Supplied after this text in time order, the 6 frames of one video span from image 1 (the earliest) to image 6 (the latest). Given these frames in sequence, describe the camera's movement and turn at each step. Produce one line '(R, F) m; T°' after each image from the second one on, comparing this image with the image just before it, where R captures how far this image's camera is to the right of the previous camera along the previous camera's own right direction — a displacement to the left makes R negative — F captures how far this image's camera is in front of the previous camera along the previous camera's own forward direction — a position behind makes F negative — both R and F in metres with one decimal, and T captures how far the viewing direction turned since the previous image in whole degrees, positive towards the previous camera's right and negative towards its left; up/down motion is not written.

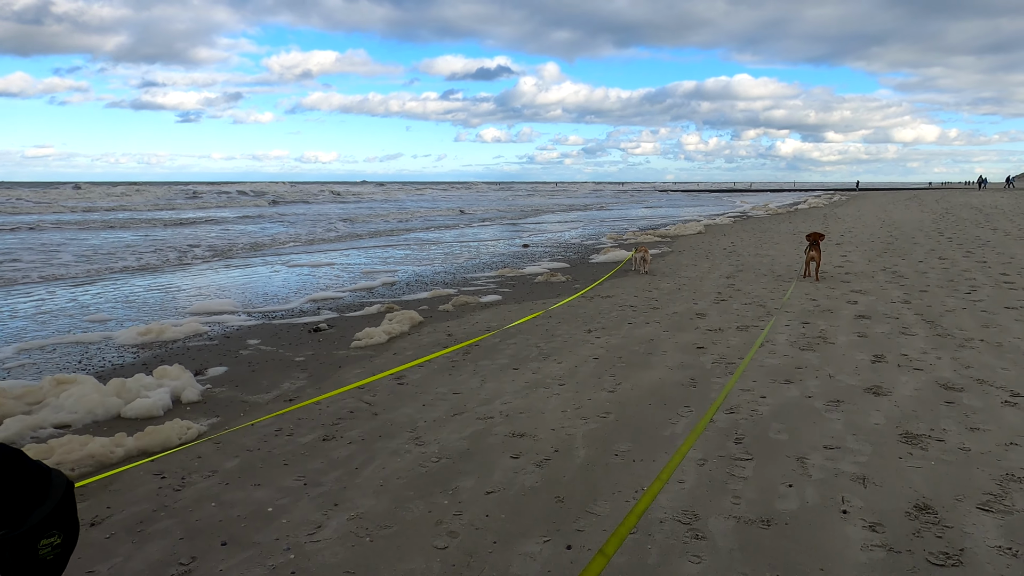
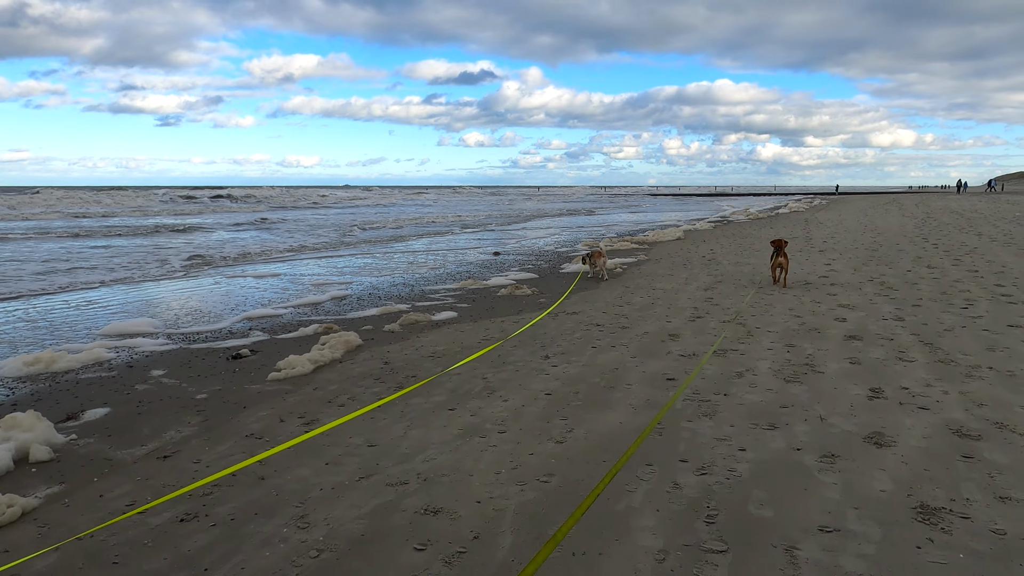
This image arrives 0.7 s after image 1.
(+0.3, +0.8) m; +1°
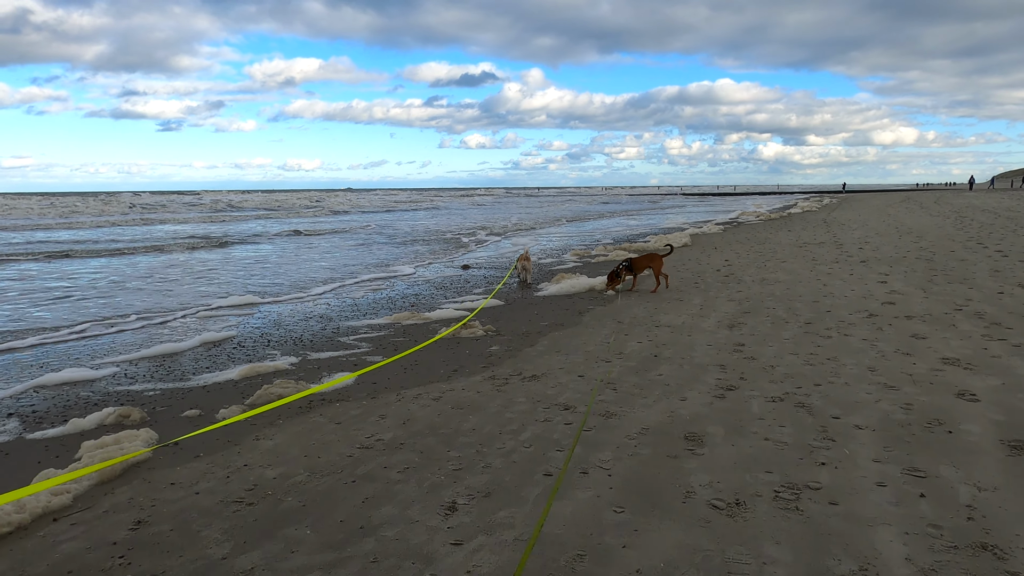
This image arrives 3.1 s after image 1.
(+0.6, +2.8) m; 0°
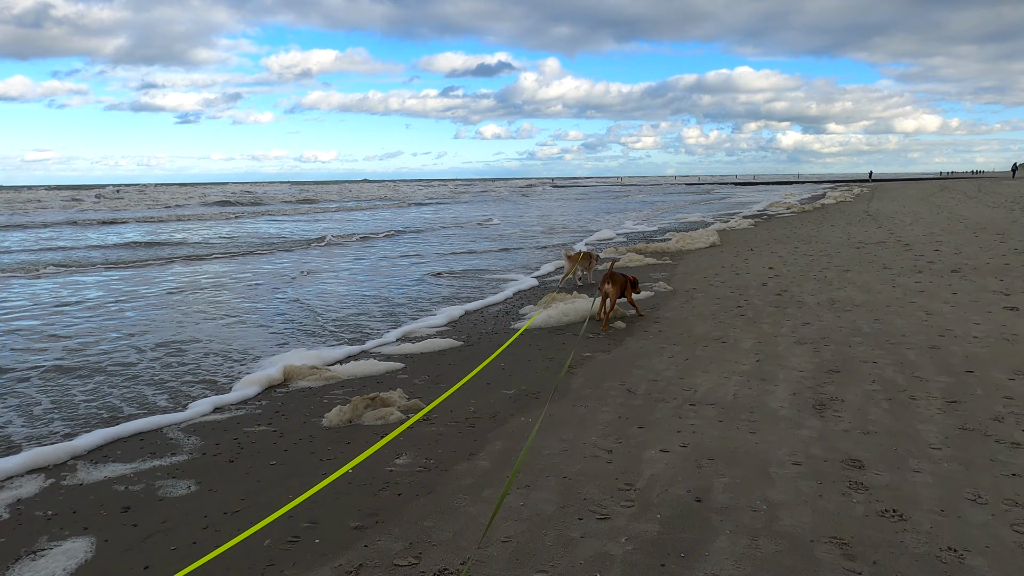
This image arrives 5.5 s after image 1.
(+0.5, +2.7) m; -1°
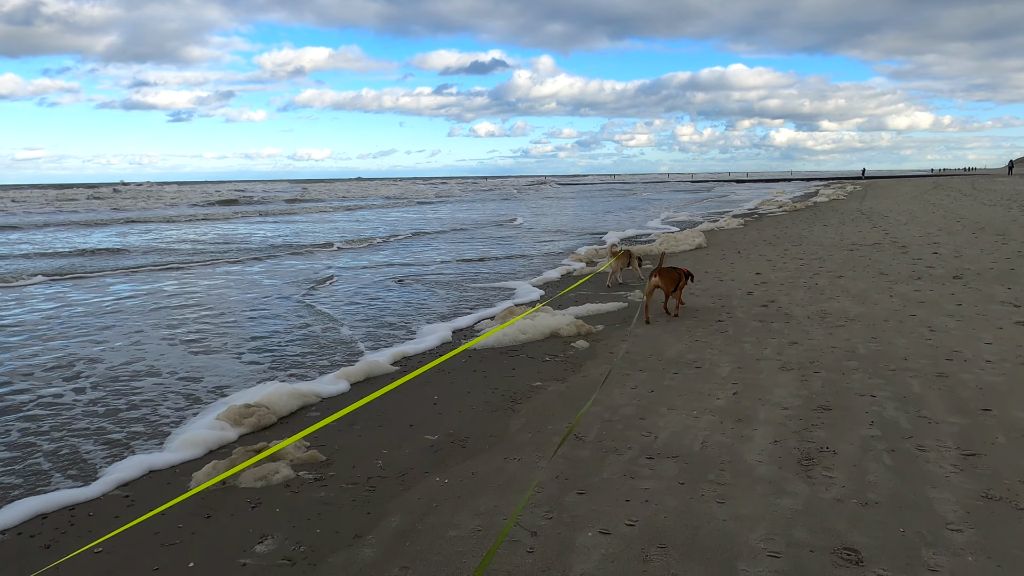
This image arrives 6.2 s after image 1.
(+0.4, +0.8) m; 0°
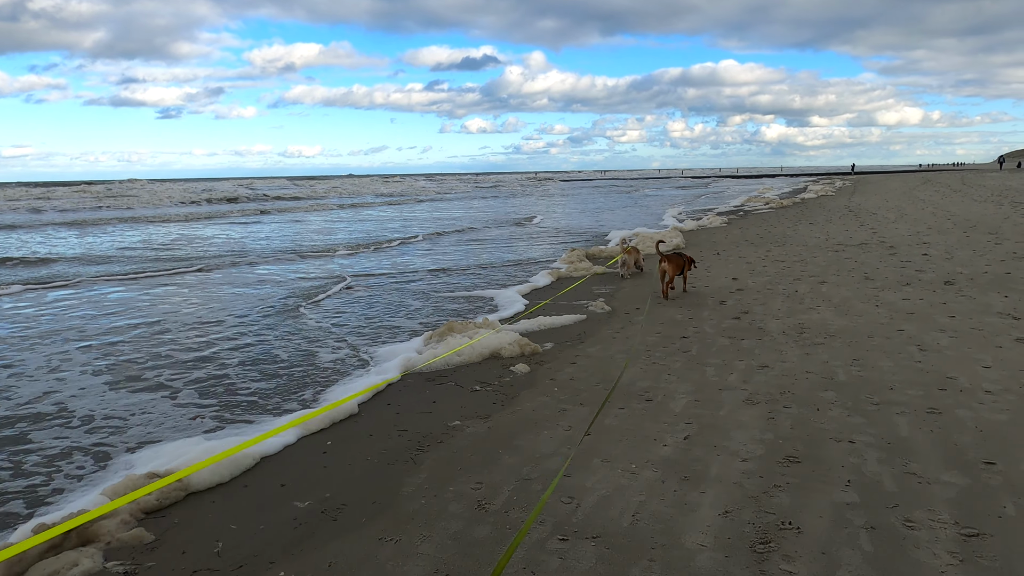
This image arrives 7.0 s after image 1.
(+0.5, +0.7) m; +1°
